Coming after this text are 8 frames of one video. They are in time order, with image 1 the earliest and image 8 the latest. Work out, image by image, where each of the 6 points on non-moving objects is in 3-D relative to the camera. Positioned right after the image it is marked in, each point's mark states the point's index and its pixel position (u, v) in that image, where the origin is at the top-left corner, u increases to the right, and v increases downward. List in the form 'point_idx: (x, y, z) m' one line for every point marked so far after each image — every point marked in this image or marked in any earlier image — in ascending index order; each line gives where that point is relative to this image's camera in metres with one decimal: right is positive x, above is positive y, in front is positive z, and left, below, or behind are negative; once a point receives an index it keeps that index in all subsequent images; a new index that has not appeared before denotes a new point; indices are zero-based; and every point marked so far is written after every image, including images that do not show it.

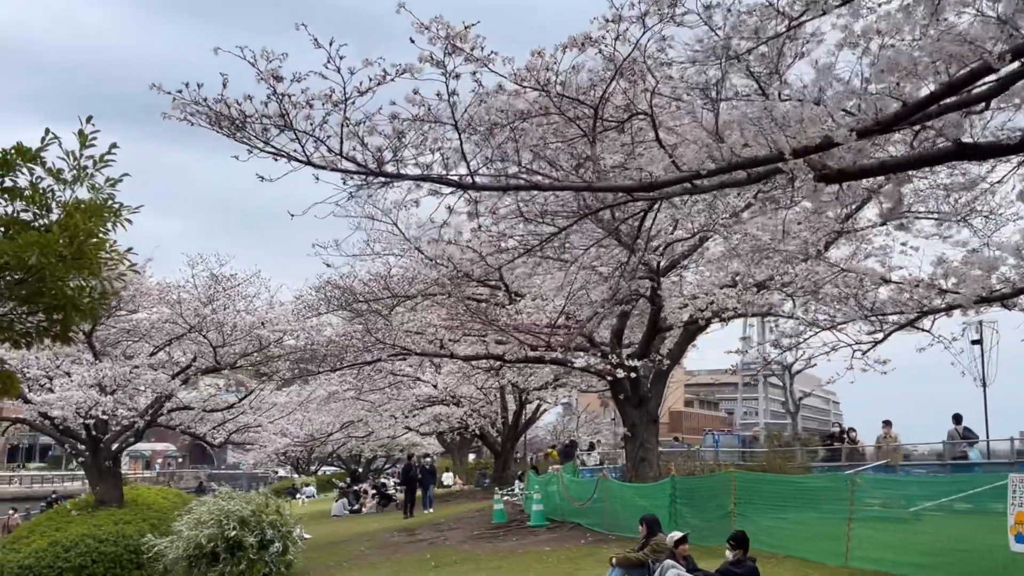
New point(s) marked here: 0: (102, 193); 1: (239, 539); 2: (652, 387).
0: (-2.8, +0.7, +6.0) m
1: (-3.8, -3.5, +12.4) m
2: (+2.4, -1.7, +15.1) m
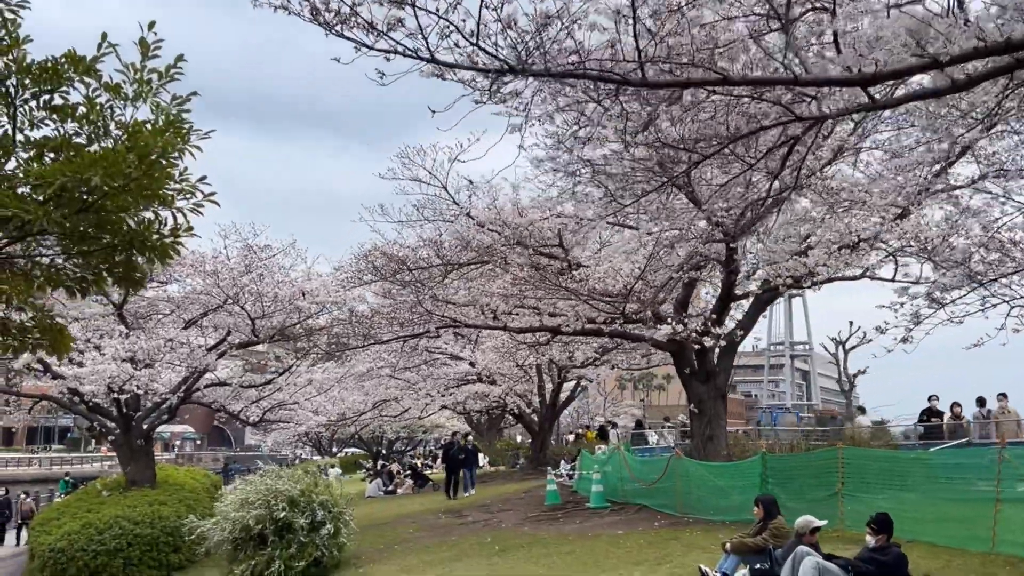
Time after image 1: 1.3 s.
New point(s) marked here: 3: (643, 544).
0: (-2.0, +1.0, +5.0) m
1: (-2.9, -3.1, +11.6) m
2: (+3.4, -1.2, +14.2) m
3: (+1.5, -3.0, +10.2) m
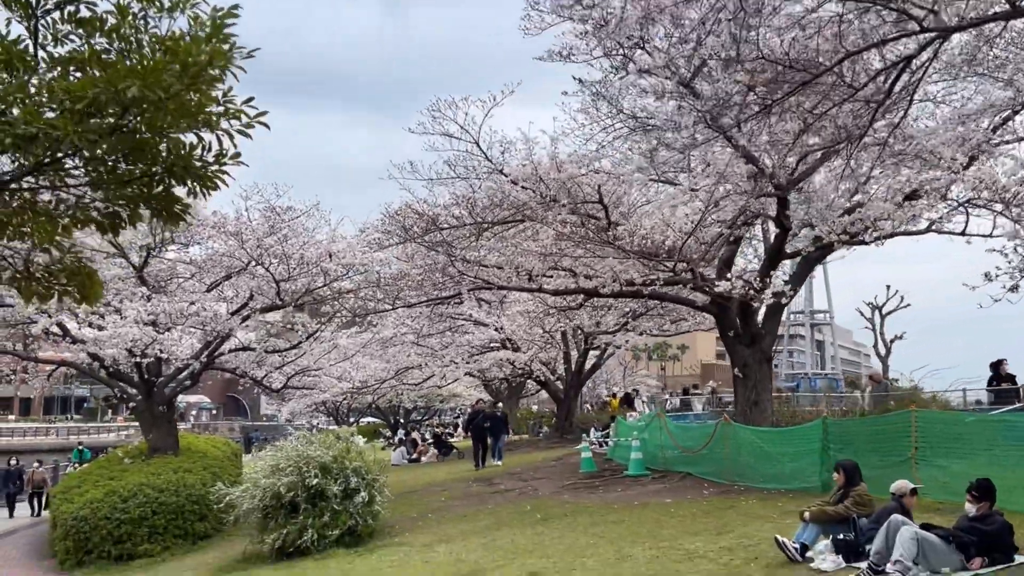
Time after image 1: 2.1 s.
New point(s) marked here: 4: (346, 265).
0: (-1.5, +1.3, +4.4) m
1: (-2.4, -2.5, +11.1) m
2: (+3.9, -0.5, +13.6) m
3: (+2.0, -2.5, +9.6) m
4: (-3.1, +0.4, +16.6) m
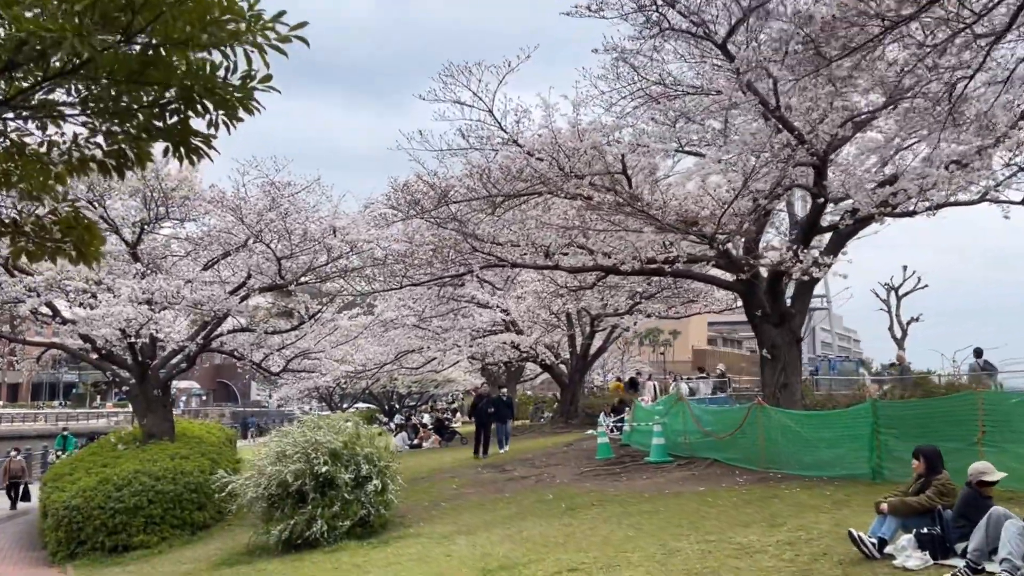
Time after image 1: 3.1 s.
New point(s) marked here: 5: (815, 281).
0: (-1.2, +1.5, +3.7) m
1: (-2.1, -2.2, +10.4) m
2: (+4.2, -0.2, +12.9) m
3: (+2.3, -2.2, +9.0) m
4: (-2.9, +0.8, +15.9) m
5: (+4.4, +0.1, +12.7) m
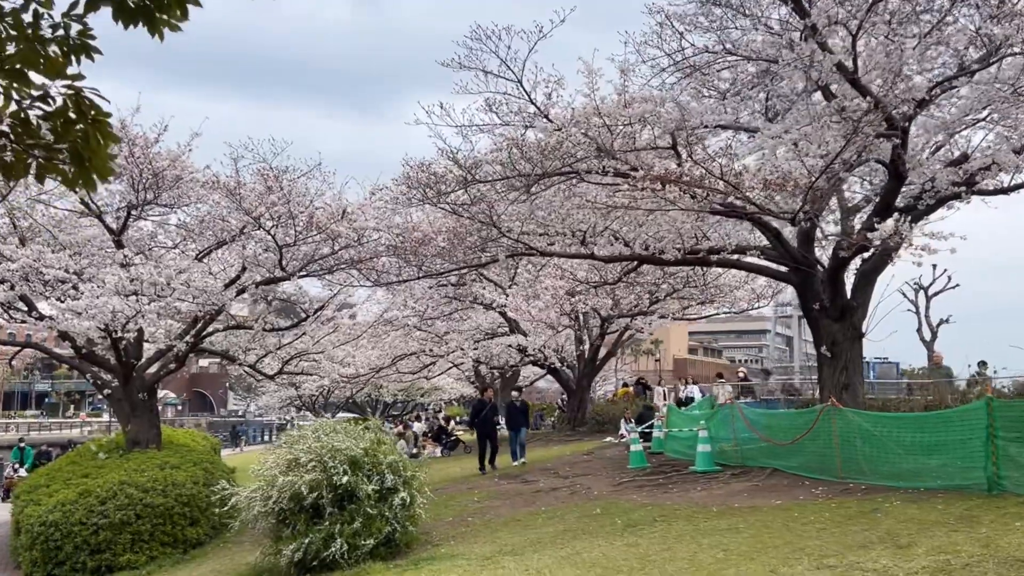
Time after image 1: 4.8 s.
0: (-0.5, +1.8, +2.4) m
1: (-1.6, -2.1, +9.1) m
2: (+4.6, -0.1, +11.8) m
3: (+2.8, -2.0, +7.8) m
4: (-2.6, +0.9, +14.5) m
5: (+4.8, +0.2, +11.6) m
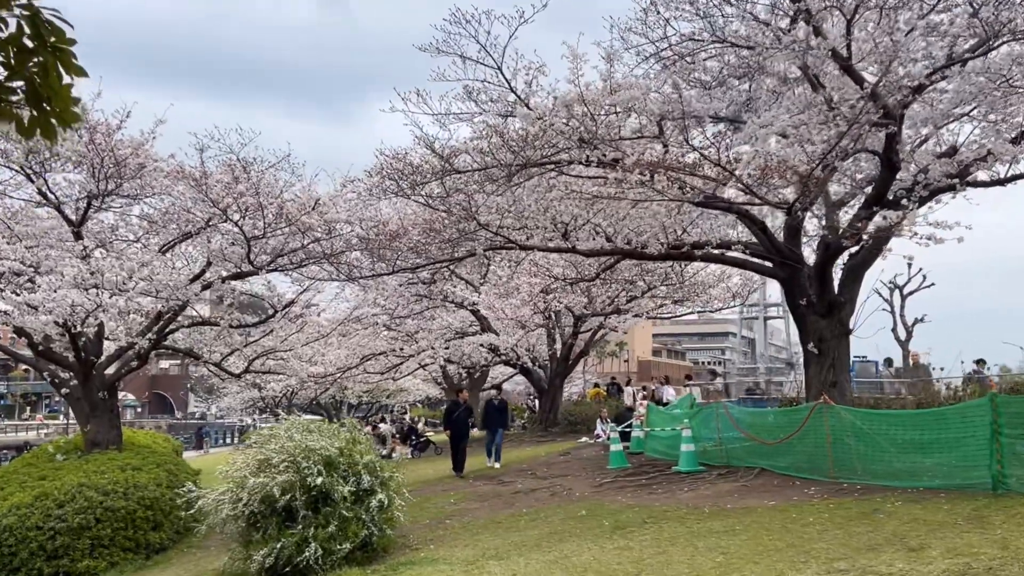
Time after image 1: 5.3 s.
0: (-0.4, +1.9, +2.0) m
1: (-1.8, -2.0, +8.6) m
2: (+4.3, 0.0, +11.5) m
3: (+2.7, -1.9, +7.5) m
4: (-2.9, +1.0, +14.0) m
5: (+4.6, +0.3, +11.4) m
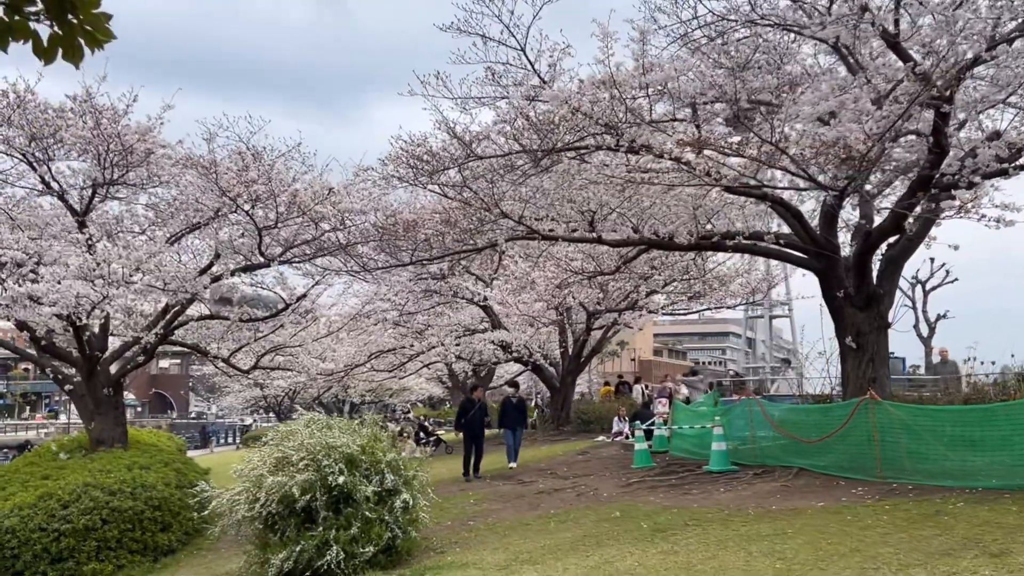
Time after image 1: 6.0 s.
0: (-0.1, +2.0, +1.5) m
1: (-1.5, -1.9, +8.1) m
2: (+4.6, +0.1, +11.1) m
3: (+3.0, -1.8, +7.0) m
4: (-2.6, +1.1, +13.6) m
5: (+4.9, +0.4, +10.9) m
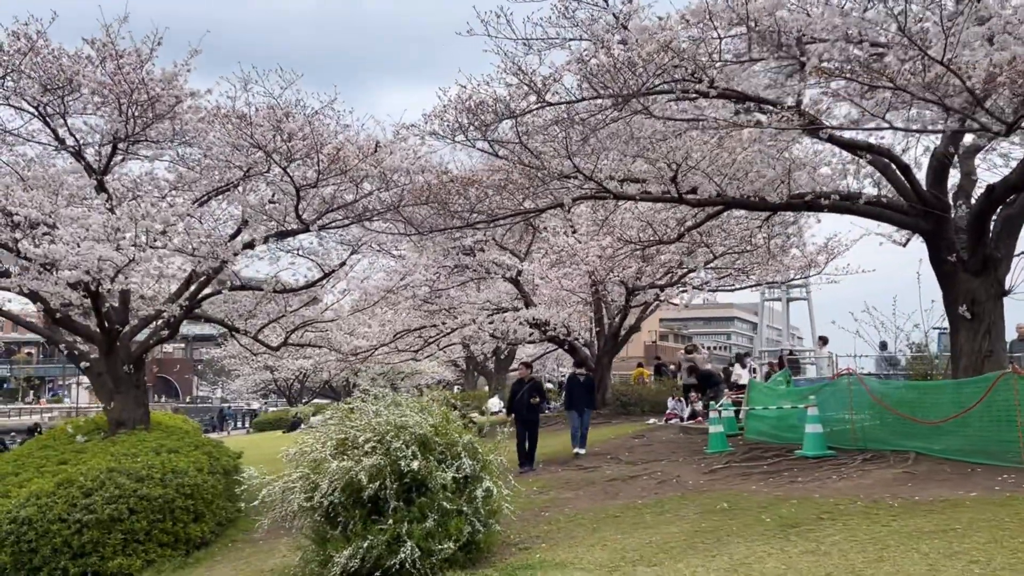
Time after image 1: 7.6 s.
0: (+0.7, +2.2, +0.3) m
1: (-0.7, -1.5, +7.0) m
2: (+5.4, +0.5, +9.9) m
3: (+3.8, -1.5, +5.8) m
4: (-1.8, +1.6, +12.4) m
5: (+5.7, +0.8, +9.7) m
